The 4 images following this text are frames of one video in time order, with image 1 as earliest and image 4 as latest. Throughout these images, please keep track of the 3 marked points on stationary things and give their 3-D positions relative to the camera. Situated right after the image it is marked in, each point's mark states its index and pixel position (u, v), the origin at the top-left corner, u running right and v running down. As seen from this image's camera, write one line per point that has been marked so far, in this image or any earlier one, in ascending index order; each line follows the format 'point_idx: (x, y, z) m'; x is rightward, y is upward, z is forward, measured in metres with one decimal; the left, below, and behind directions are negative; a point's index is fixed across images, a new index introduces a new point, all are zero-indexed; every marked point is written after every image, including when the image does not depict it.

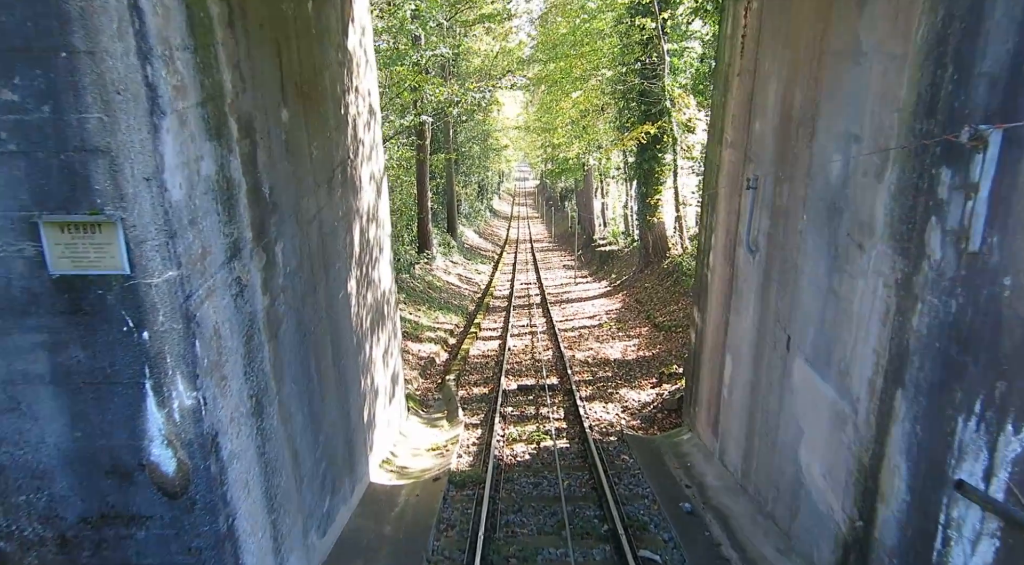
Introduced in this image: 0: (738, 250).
0: (+2.1, +0.3, +7.2) m
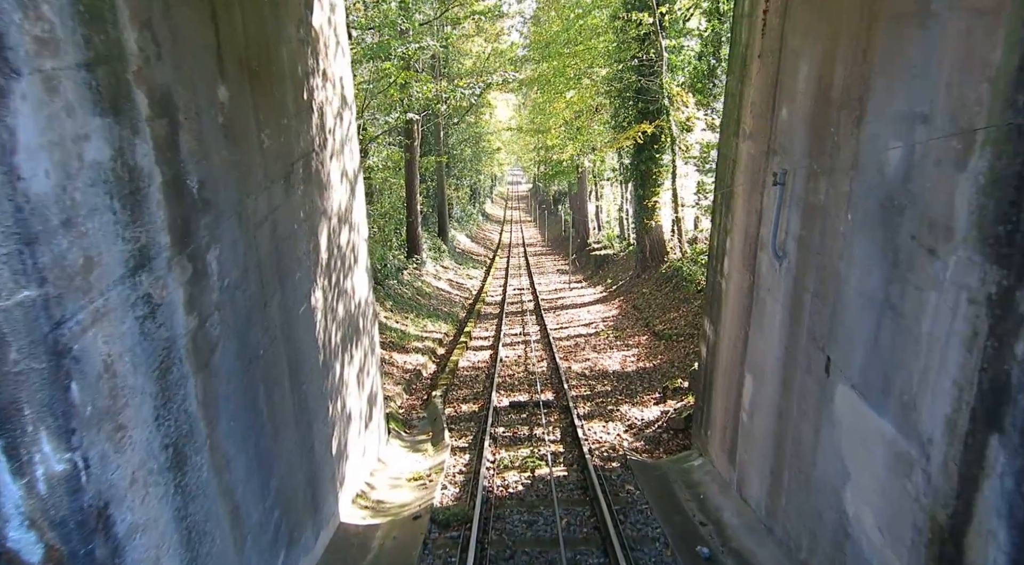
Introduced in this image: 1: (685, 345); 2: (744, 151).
0: (+2.1, +0.2, +6.3) m
1: (+3.4, -1.2, +14.6) m
2: (+2.1, +1.2, +6.8) m
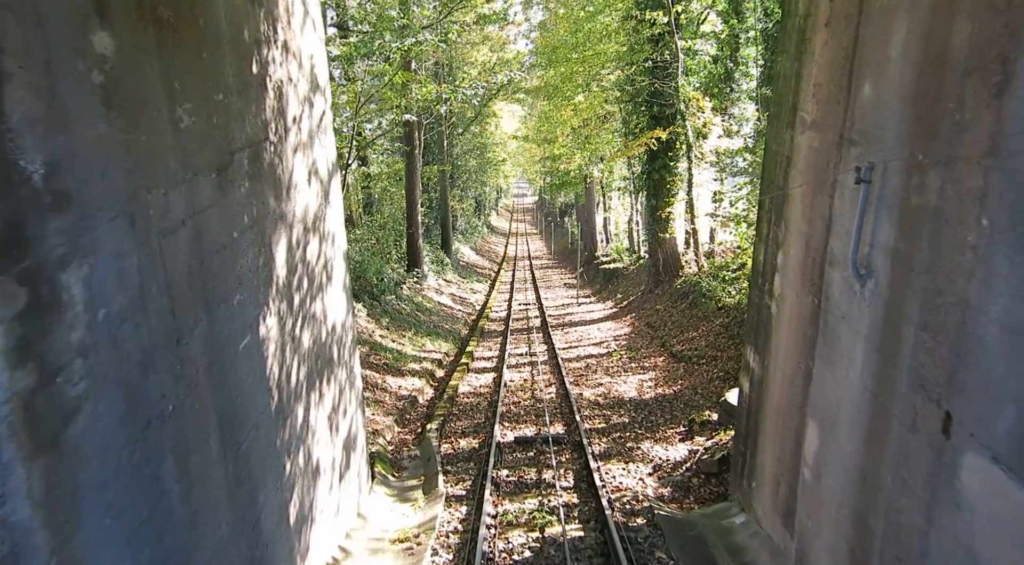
0: (+2.1, +0.1, +5.0) m
1: (+3.4, -1.5, +13.3) m
2: (+2.1, +1.0, +5.5) m
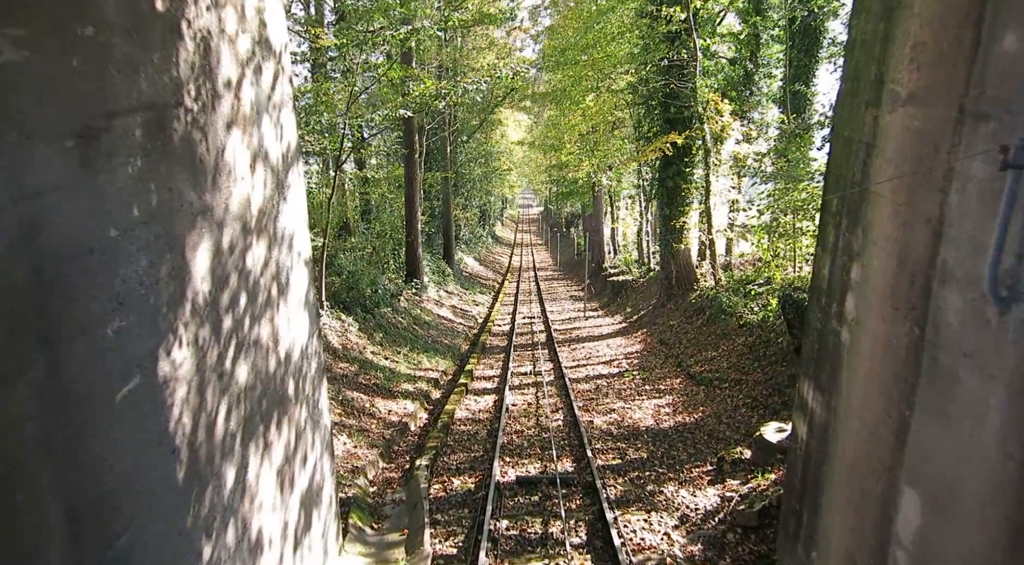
0: (+2.1, -0.1, +3.7) m
1: (+3.5, -1.8, +11.9) m
2: (+2.1, +0.9, +4.2) m
